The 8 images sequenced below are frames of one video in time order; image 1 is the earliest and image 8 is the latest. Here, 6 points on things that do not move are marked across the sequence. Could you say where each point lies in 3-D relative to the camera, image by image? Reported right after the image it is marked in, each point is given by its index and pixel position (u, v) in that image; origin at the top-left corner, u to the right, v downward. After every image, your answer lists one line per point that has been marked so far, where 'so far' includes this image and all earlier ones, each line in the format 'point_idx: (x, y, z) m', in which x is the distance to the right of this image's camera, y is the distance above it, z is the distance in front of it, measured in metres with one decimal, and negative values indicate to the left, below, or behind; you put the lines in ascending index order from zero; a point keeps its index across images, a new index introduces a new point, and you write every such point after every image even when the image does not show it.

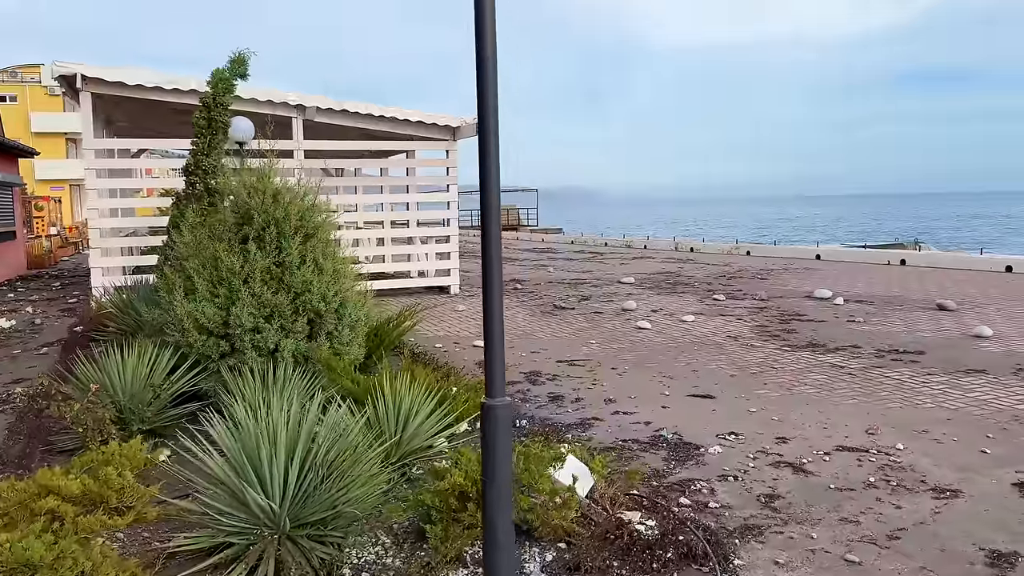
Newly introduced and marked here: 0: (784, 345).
0: (+2.2, -0.5, +6.9) m
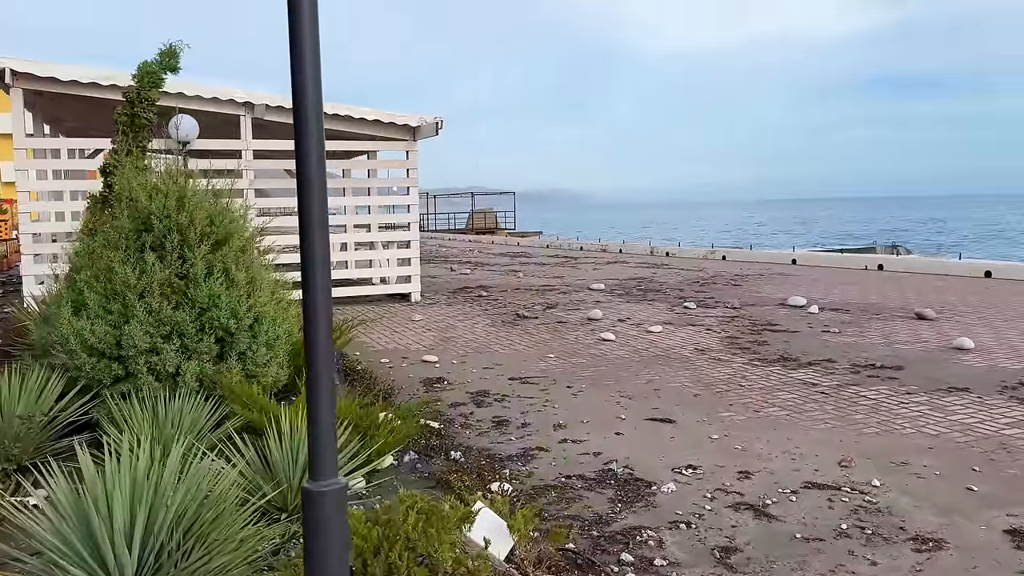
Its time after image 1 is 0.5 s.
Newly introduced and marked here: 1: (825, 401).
0: (+1.8, -0.5, +6.4) m
1: (+1.9, -0.7, +5.0) m
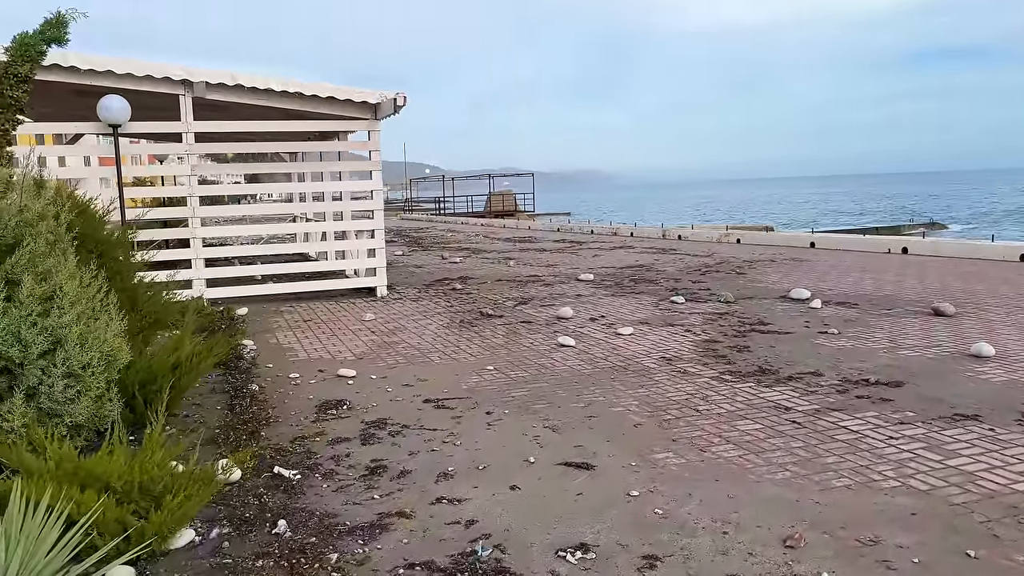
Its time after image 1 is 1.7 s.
0: (+1.4, -0.5, +5.4) m
1: (+1.4, -0.7, +4.1) m
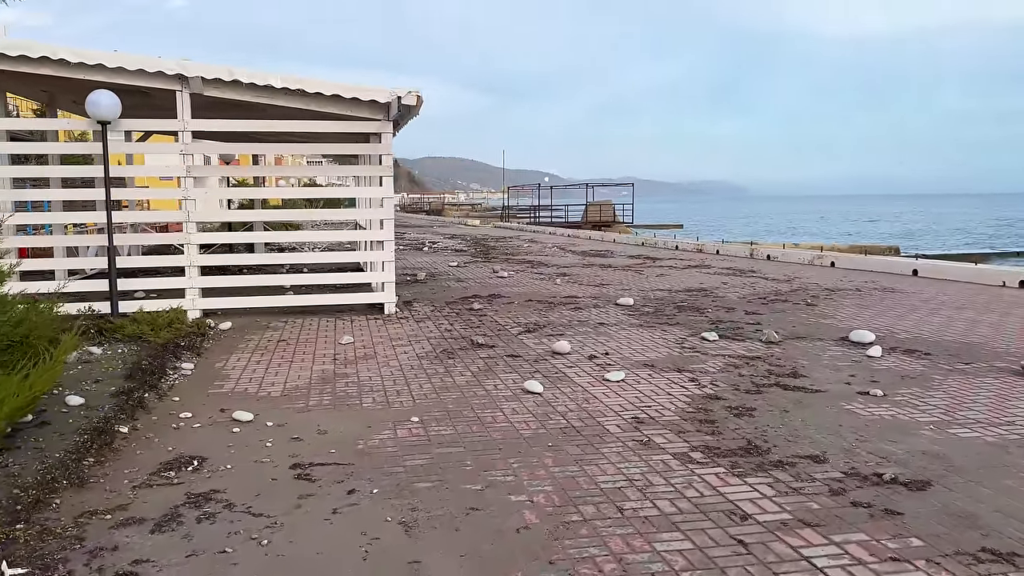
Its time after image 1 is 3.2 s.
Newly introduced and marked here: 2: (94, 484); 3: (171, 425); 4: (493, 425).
0: (+0.9, -0.8, +4.2) m
1: (+0.7, -0.9, +2.8) m
2: (-1.8, -0.8, +3.6) m
3: (-1.9, -0.7, +4.6) m
4: (-0.1, -0.7, +4.5) m
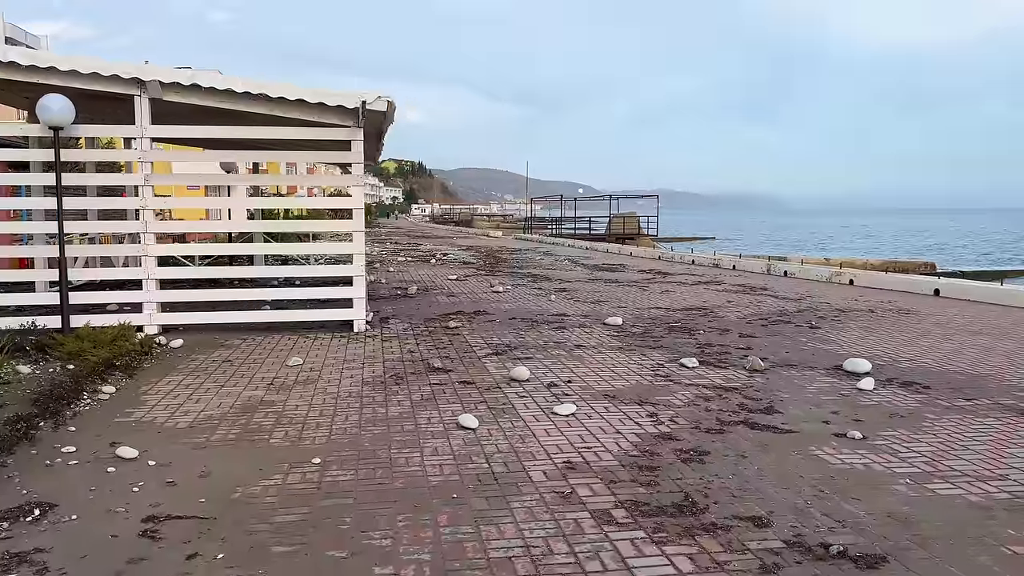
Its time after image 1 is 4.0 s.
0: (+0.5, -0.9, +3.6) m
1: (+0.2, -1.0, +2.3) m
2: (-2.3, -0.9, +3.2) m
3: (-2.3, -0.8, +4.1) m
4: (-0.5, -0.9, +4.0) m
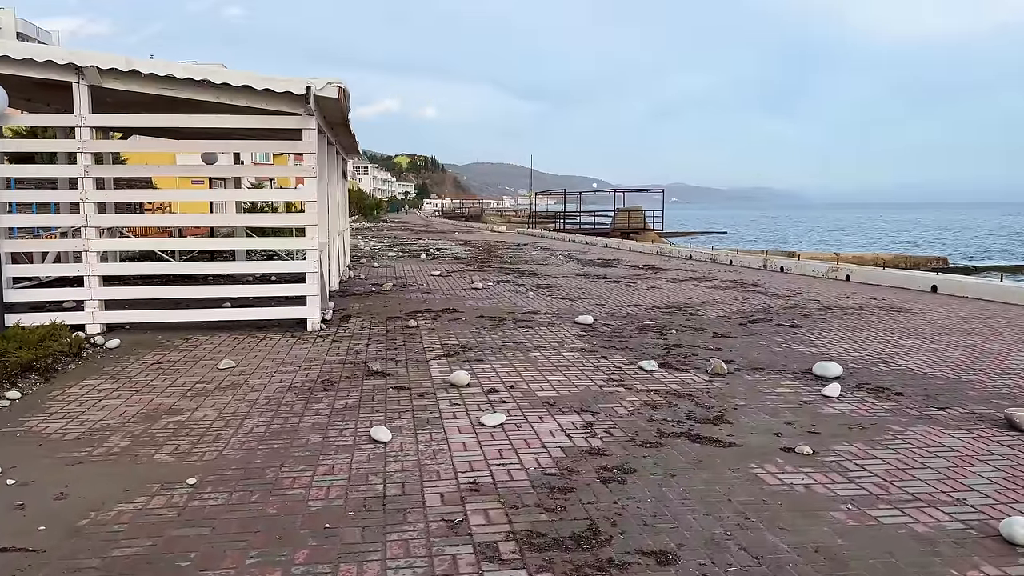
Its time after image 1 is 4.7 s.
0: (0.0, -0.9, +3.2) m
1: (-0.2, -1.1, +1.8) m
2: (-2.7, -0.9, +2.8) m
3: (-2.7, -0.8, +3.7) m
4: (-1.0, -0.9, +3.6) m
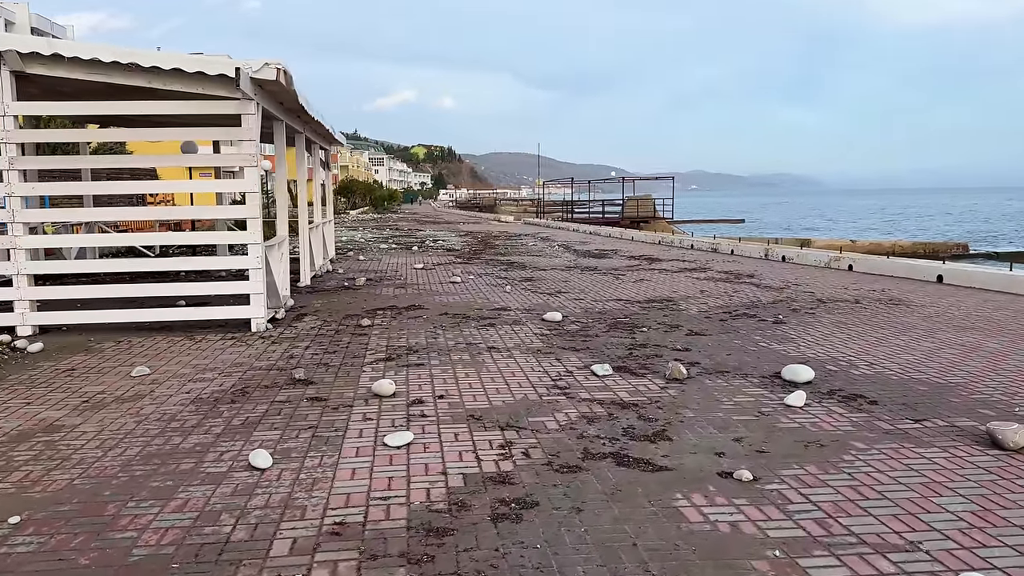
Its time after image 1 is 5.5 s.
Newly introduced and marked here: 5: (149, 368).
0: (-0.4, -0.9, +2.6) m
1: (-0.8, -1.1, +1.3) m
2: (-3.2, -1.0, +2.3) m
3: (-3.2, -0.9, +3.2) m
4: (-1.5, -0.9, +3.1) m
5: (-2.6, -0.6, +6.1) m
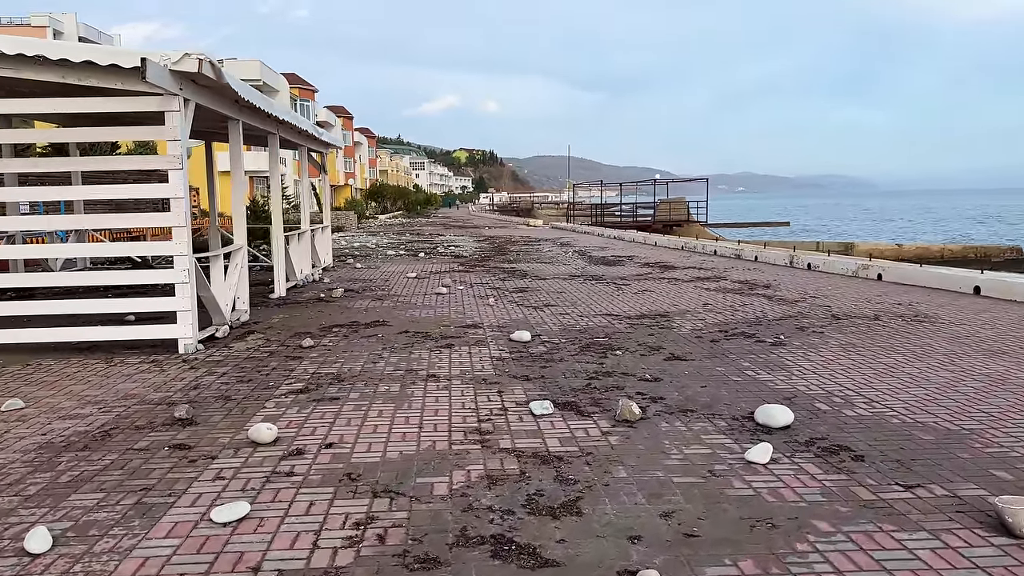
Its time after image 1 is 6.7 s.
0: (-1.1, -1.1, +1.8) m
1: (-1.4, -1.2, +0.5) m
2: (-3.8, -1.1, +1.6) m
3: (-3.8, -1.0, +2.5) m
4: (-2.0, -1.0, +2.3) m
5: (-3.0, -0.7, +5.3) m
